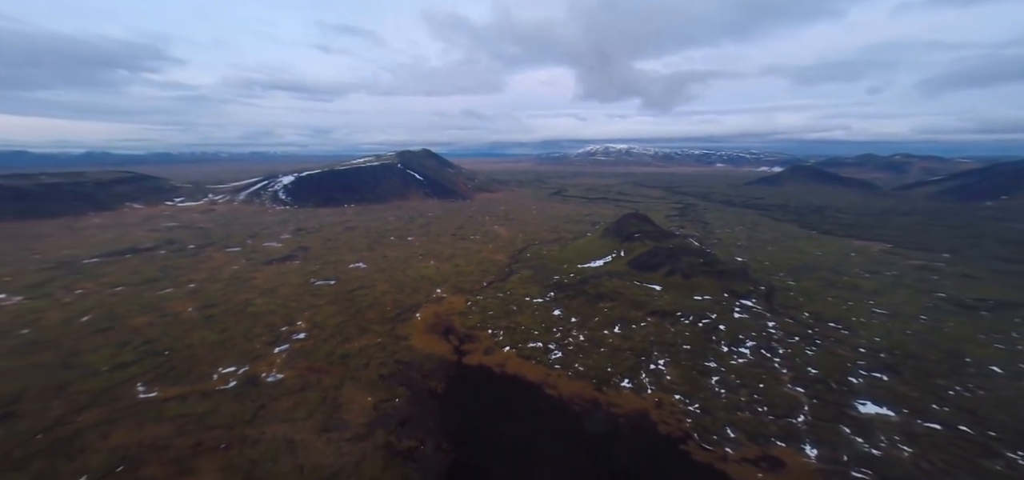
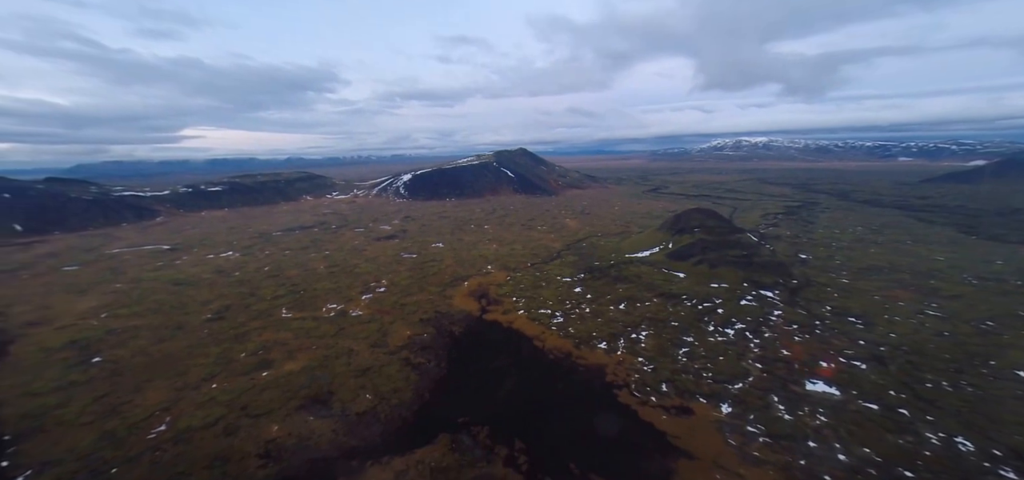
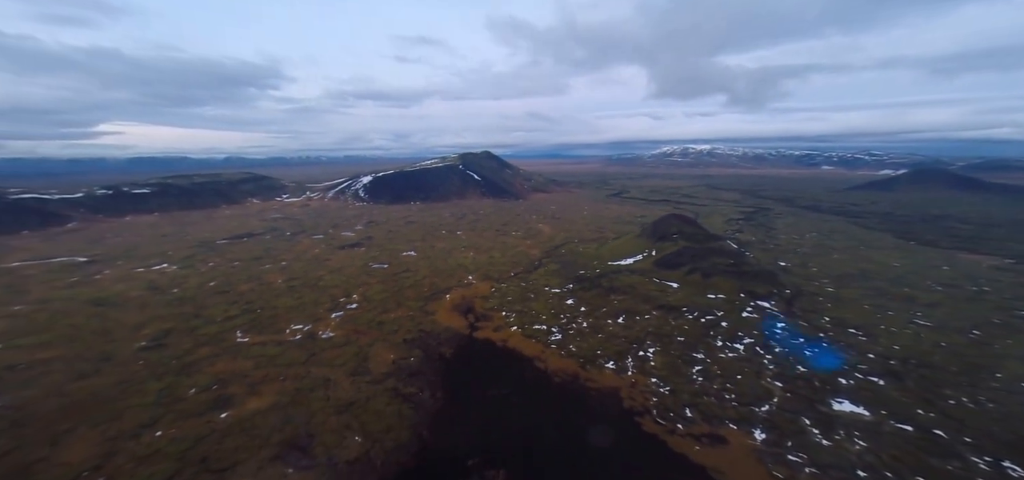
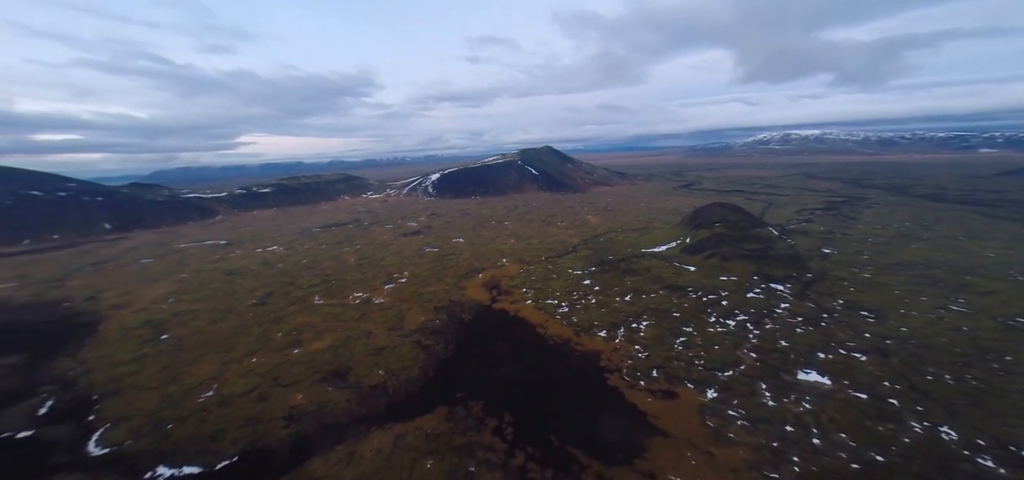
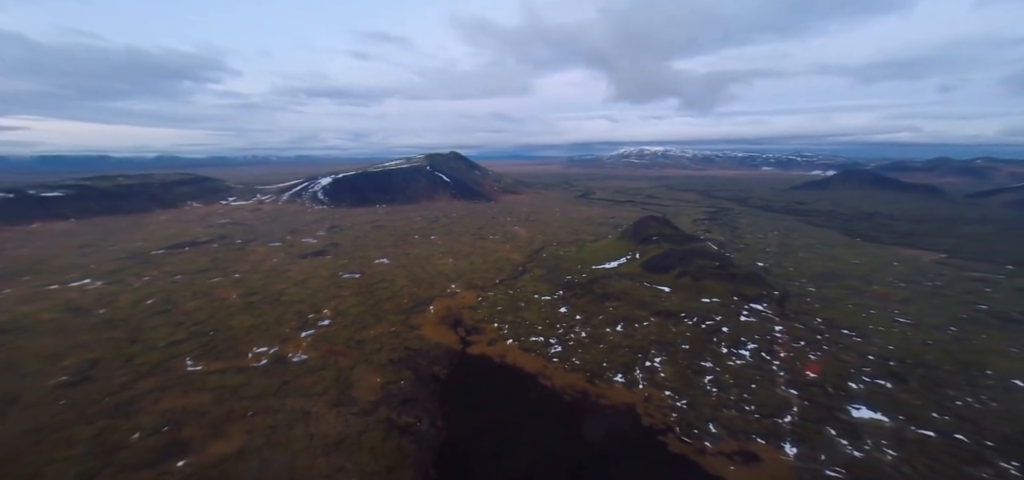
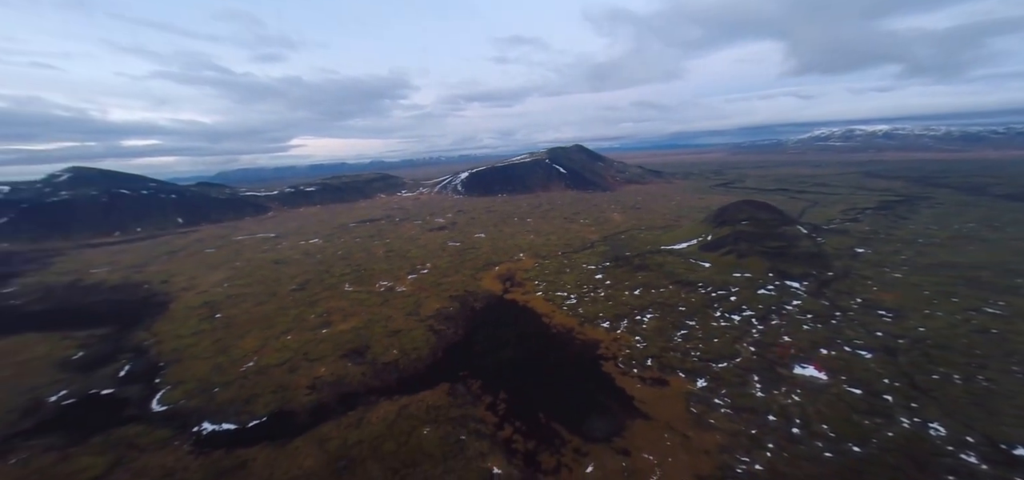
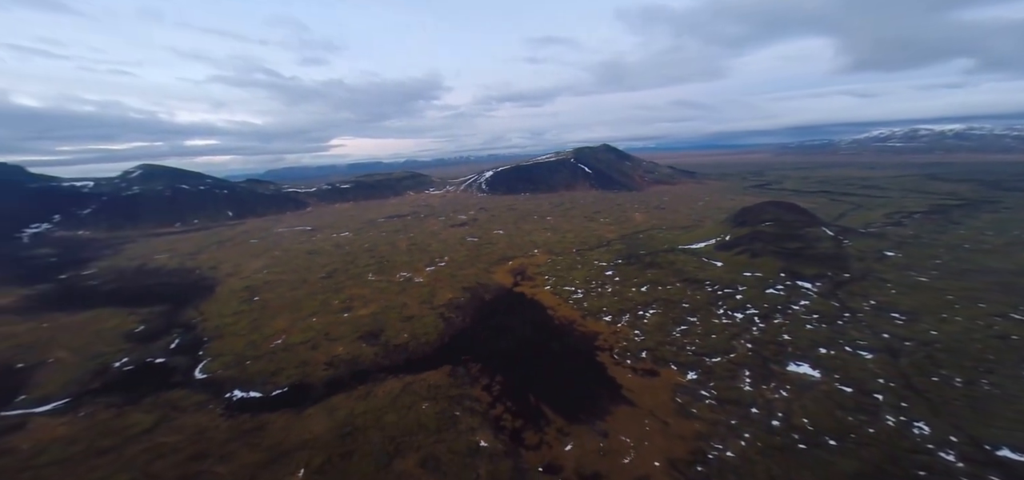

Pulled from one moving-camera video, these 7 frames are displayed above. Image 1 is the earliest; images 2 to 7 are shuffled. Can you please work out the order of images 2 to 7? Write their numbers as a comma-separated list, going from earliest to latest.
5, 3, 2, 4, 6, 7
